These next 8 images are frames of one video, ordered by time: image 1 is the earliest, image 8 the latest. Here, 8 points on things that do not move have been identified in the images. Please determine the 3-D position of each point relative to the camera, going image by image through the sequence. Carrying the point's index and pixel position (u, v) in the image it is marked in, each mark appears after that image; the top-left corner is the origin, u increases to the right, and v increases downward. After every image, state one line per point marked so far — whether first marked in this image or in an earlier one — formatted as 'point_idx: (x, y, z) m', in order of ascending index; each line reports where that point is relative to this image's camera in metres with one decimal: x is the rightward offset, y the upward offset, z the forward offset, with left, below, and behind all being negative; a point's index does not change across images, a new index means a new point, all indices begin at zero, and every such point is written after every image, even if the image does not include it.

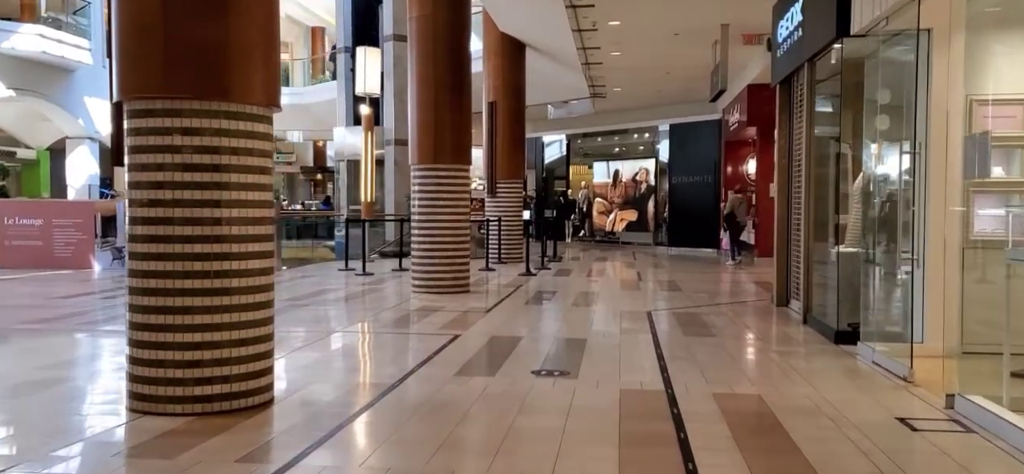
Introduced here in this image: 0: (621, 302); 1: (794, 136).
0: (+1.4, -0.8, +9.4) m
1: (+3.3, +1.2, +8.4) m
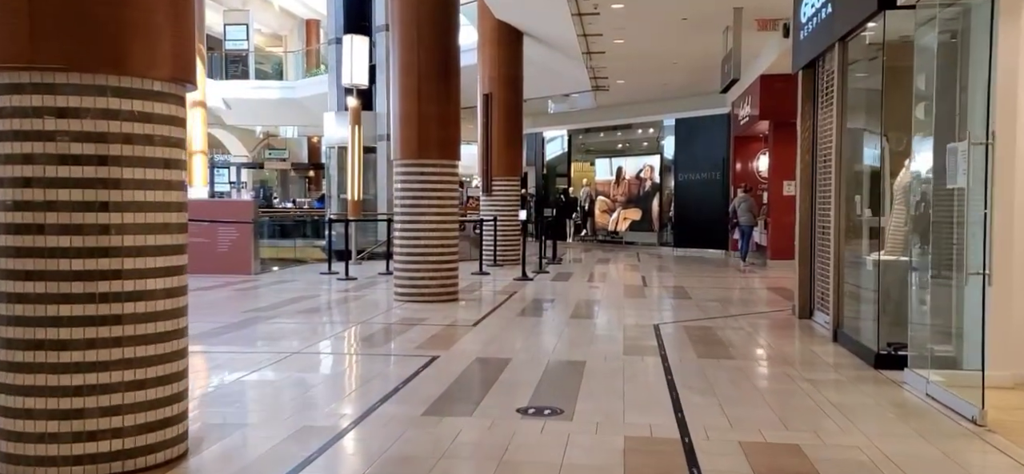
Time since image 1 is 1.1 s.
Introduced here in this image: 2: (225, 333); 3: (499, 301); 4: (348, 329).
0: (+1.3, -0.9, +8.5) m
1: (+3.2, +1.1, +7.5) m
2: (-2.9, -1.0, +7.5) m
3: (-0.2, -0.8, +9.4) m
4: (-1.6, -0.9, +7.5) m
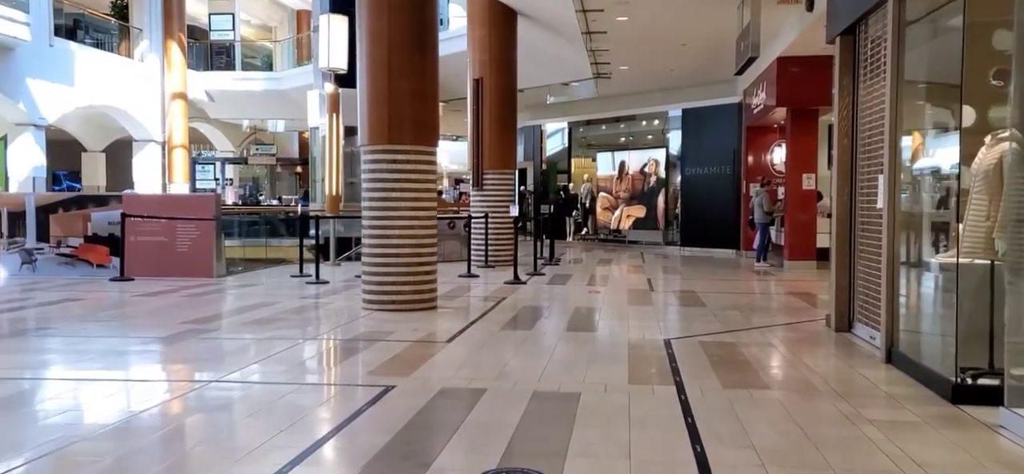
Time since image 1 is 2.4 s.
0: (+1.2, -0.8, +7.3) m
1: (+3.0, +1.1, +6.3) m
2: (-3.0, -1.0, +6.4) m
3: (-0.3, -0.8, +8.2) m
4: (-1.8, -0.9, +6.3) m
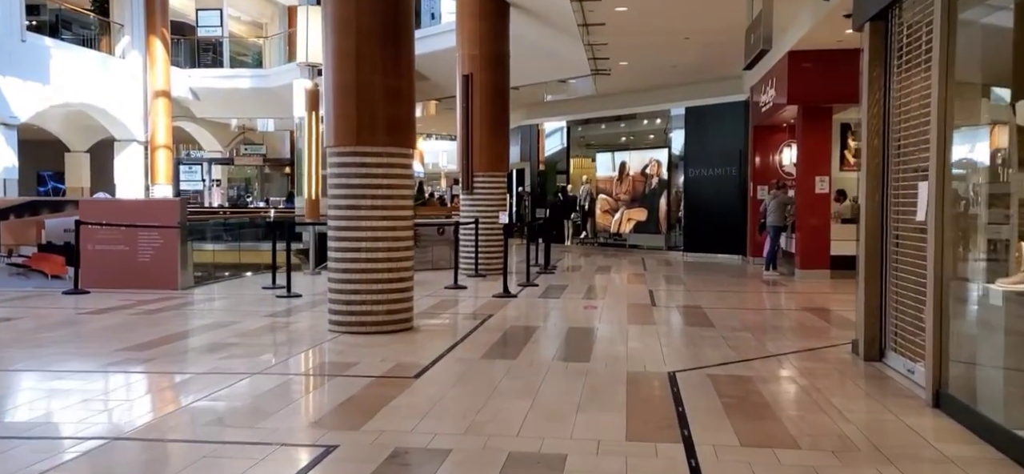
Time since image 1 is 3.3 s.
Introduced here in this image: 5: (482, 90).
0: (+1.1, -1.0, +6.5) m
1: (+2.9, +1.0, +5.4) m
2: (-3.2, -1.1, +5.5) m
3: (-0.5, -0.9, +7.4) m
4: (-1.9, -1.0, +5.5) m
5: (-0.5, +2.5, +12.0) m
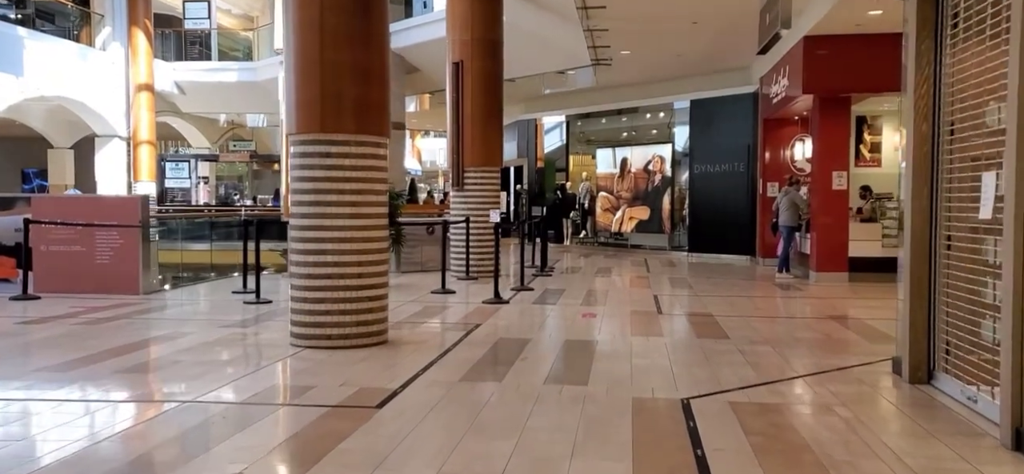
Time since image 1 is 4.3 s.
0: (+1.0, -1.0, +5.7) m
1: (+2.8, +1.0, +4.6) m
2: (-3.3, -1.1, +4.7) m
3: (-0.6, -0.9, +6.5) m
4: (-2.0, -1.0, +4.7) m
5: (-0.6, +2.5, +11.2) m
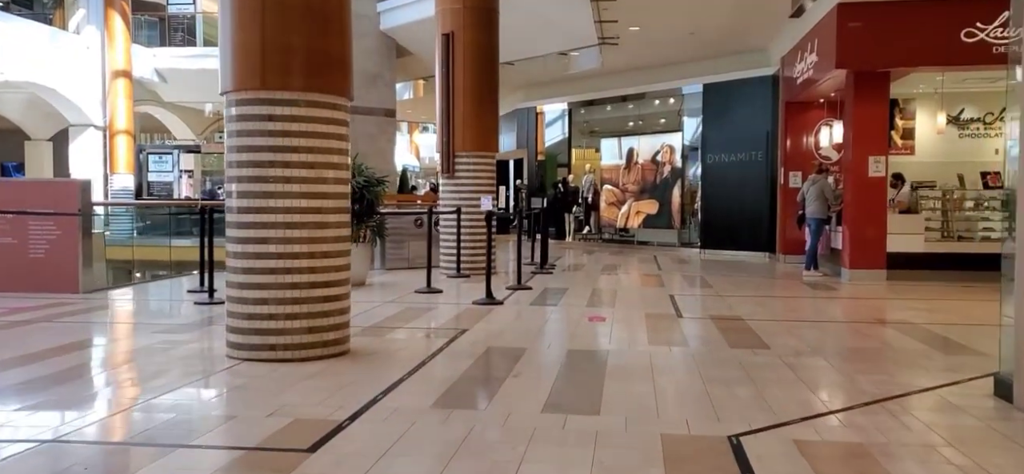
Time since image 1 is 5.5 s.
0: (+0.9, -0.9, +4.5) m
1: (+2.7, +1.1, +3.4) m
2: (-3.4, -1.0, +3.6) m
3: (-0.6, -0.8, +5.4) m
4: (-2.1, -0.9, +3.5) m
5: (-0.6, +2.6, +10.0) m
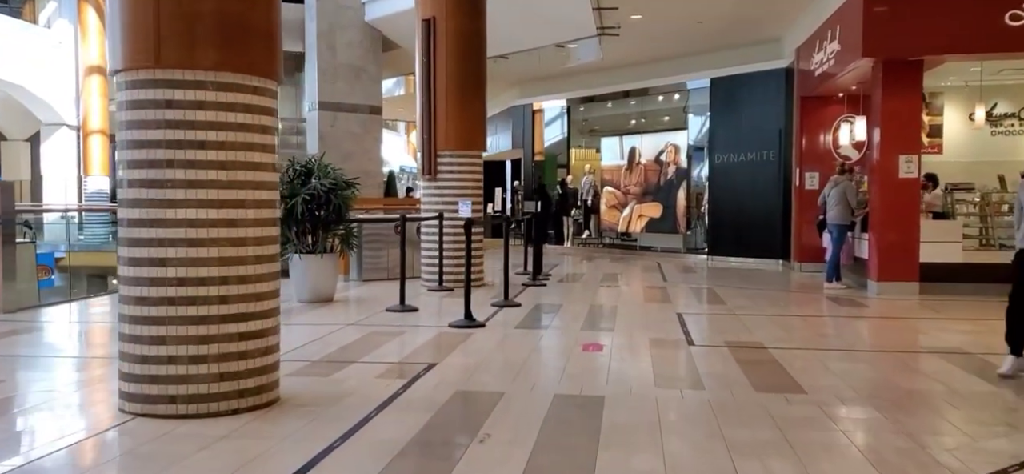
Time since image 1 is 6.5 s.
0: (+0.7, -1.0, +3.5) m
1: (+2.6, +1.0, +2.4) m
2: (-3.5, -1.1, +2.6) m
3: (-0.8, -0.9, +4.4) m
4: (-2.3, -1.0, +2.5) m
5: (-0.8, +2.4, +9.0) m
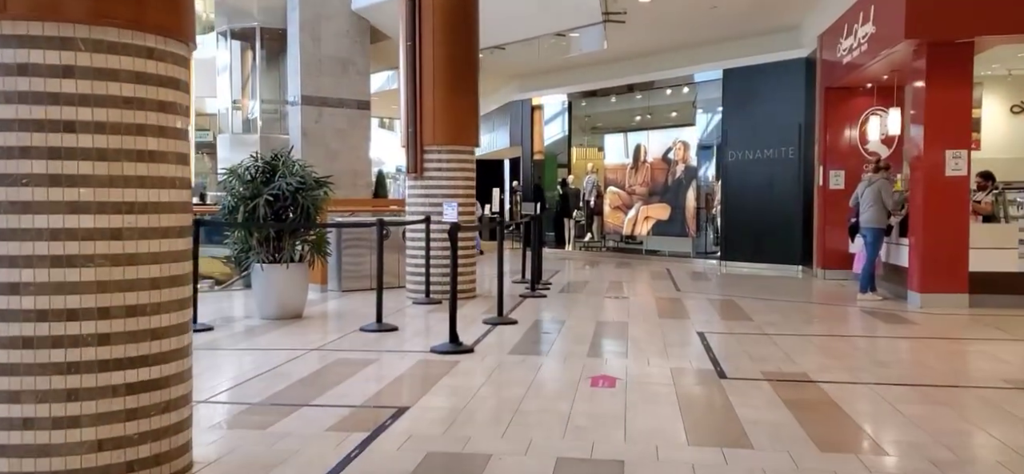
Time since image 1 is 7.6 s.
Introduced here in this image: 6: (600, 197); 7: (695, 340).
0: (+0.7, -1.0, +2.5) m
1: (+2.5, +0.9, +1.4) m
2: (-3.6, -1.2, +1.6) m
3: (-0.8, -1.0, +3.4) m
4: (-2.3, -1.1, +1.5) m
5: (-0.8, +2.4, +8.0) m
6: (+2.0, +0.9, +16.3) m
7: (+1.6, -0.9, +6.1) m
